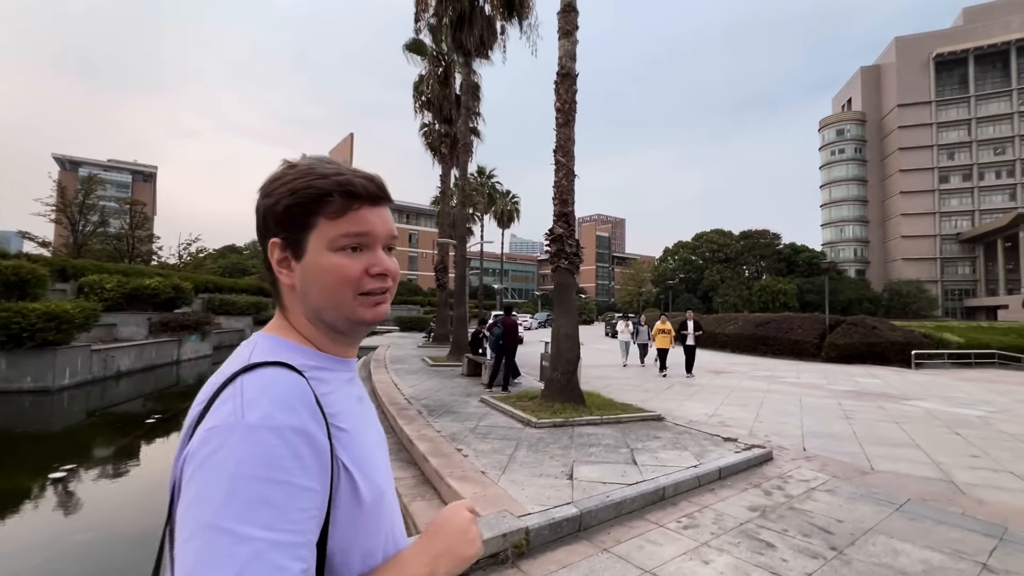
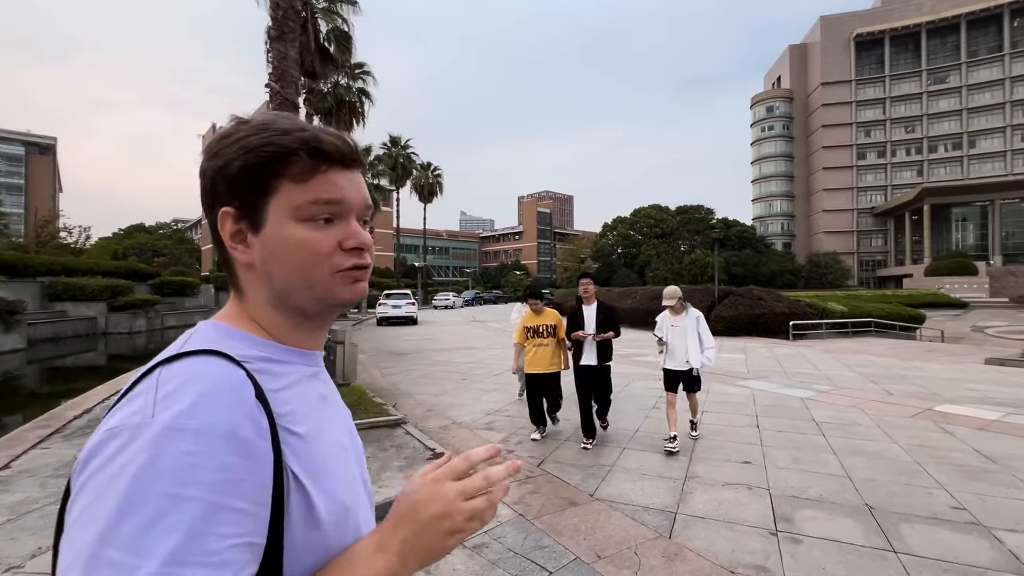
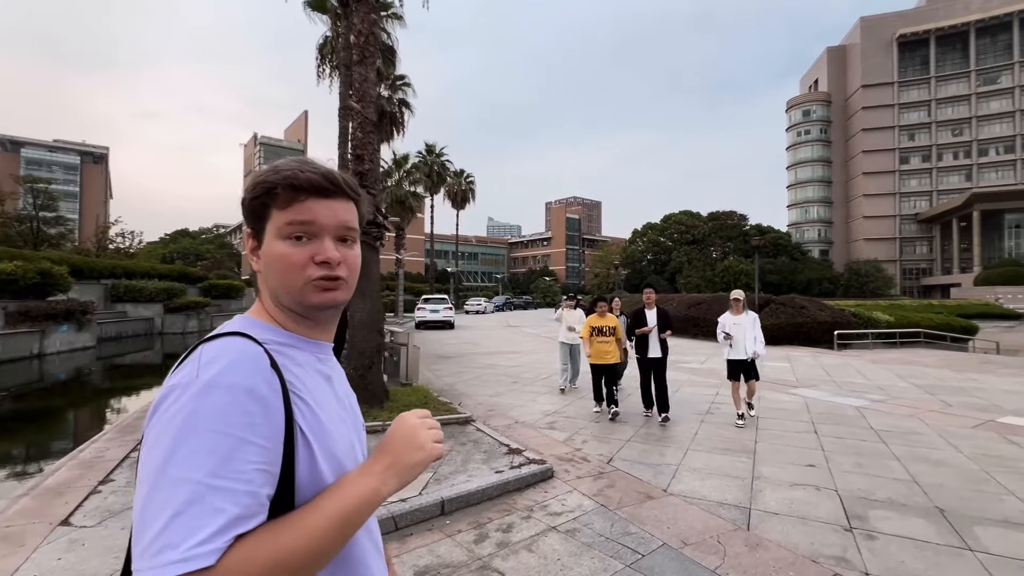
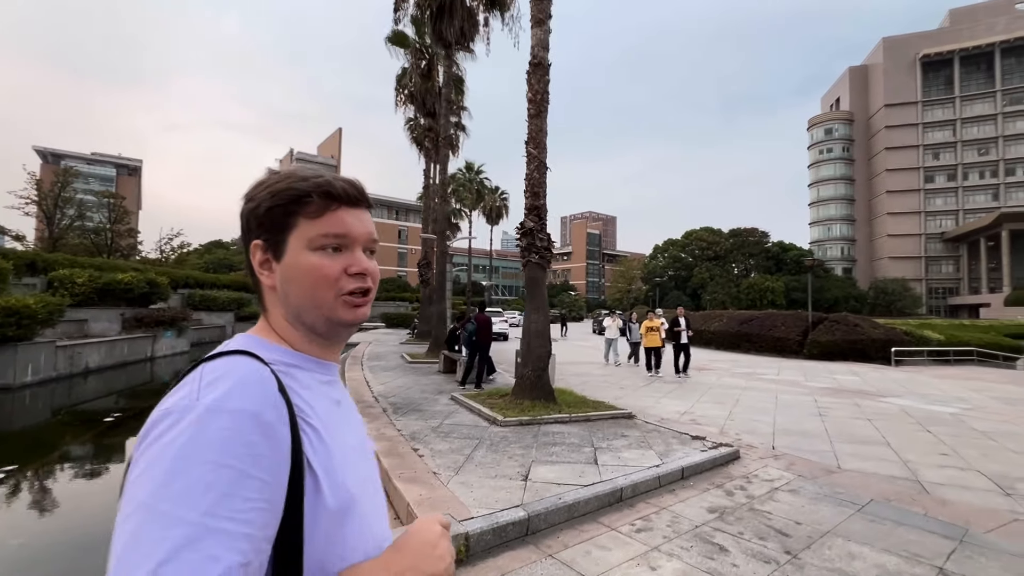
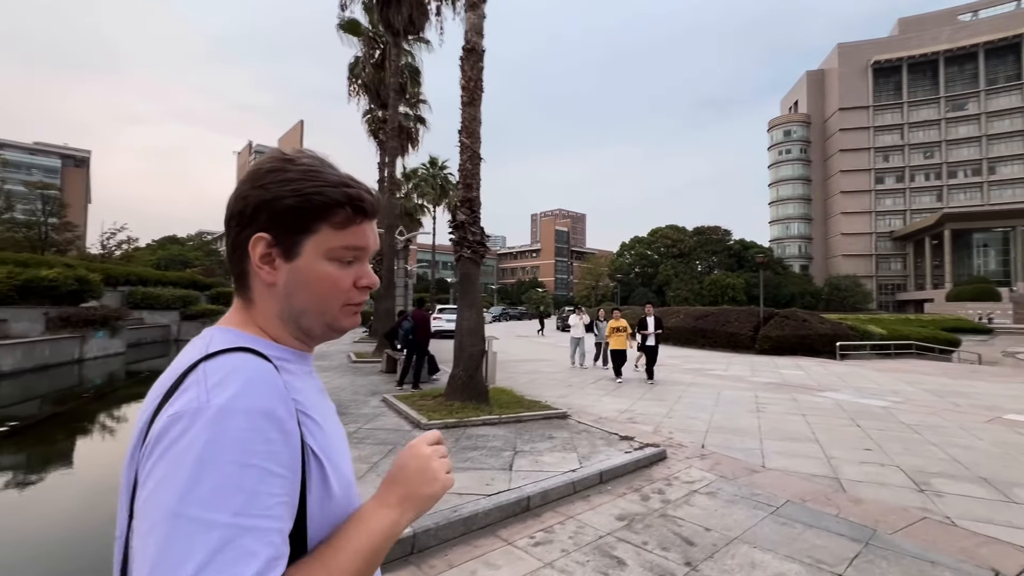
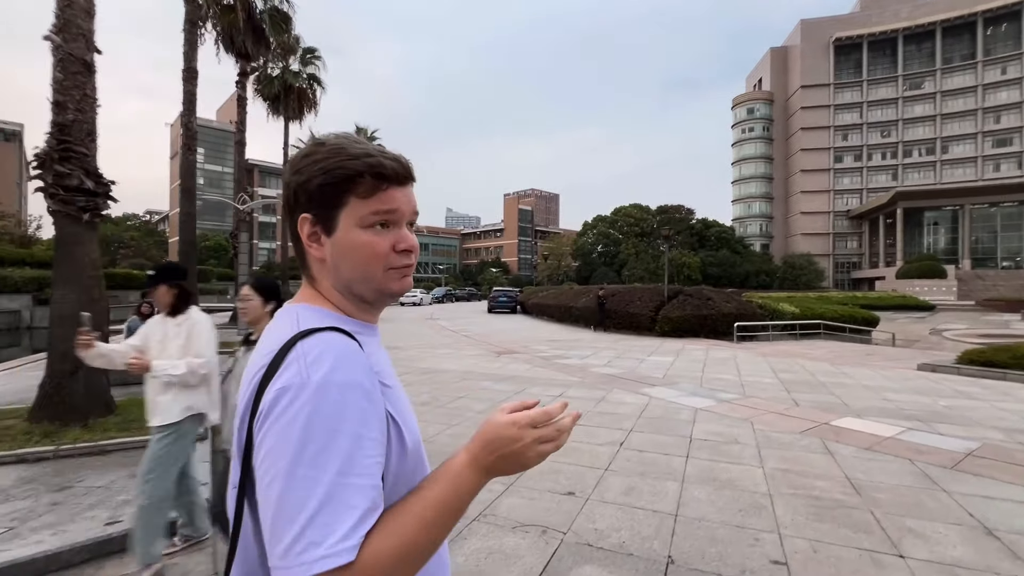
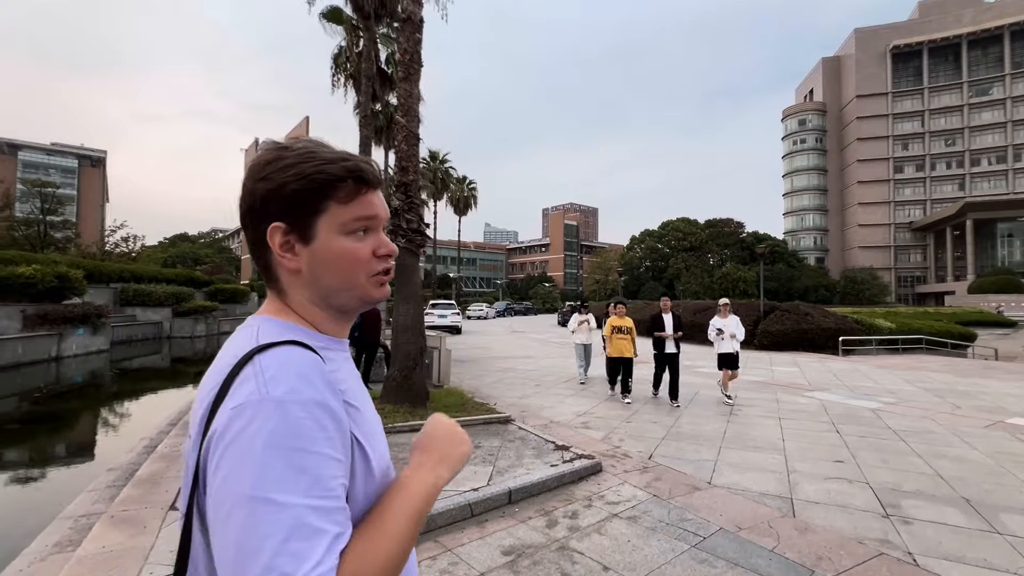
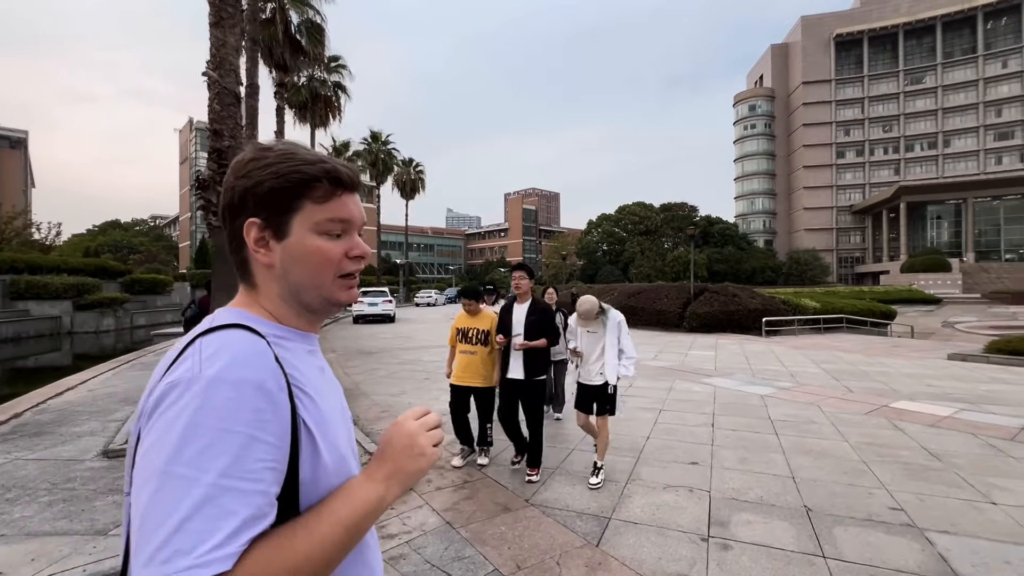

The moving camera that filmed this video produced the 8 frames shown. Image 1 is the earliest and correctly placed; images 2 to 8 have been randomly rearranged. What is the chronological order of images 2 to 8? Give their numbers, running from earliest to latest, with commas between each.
4, 5, 7, 3, 2, 8, 6
